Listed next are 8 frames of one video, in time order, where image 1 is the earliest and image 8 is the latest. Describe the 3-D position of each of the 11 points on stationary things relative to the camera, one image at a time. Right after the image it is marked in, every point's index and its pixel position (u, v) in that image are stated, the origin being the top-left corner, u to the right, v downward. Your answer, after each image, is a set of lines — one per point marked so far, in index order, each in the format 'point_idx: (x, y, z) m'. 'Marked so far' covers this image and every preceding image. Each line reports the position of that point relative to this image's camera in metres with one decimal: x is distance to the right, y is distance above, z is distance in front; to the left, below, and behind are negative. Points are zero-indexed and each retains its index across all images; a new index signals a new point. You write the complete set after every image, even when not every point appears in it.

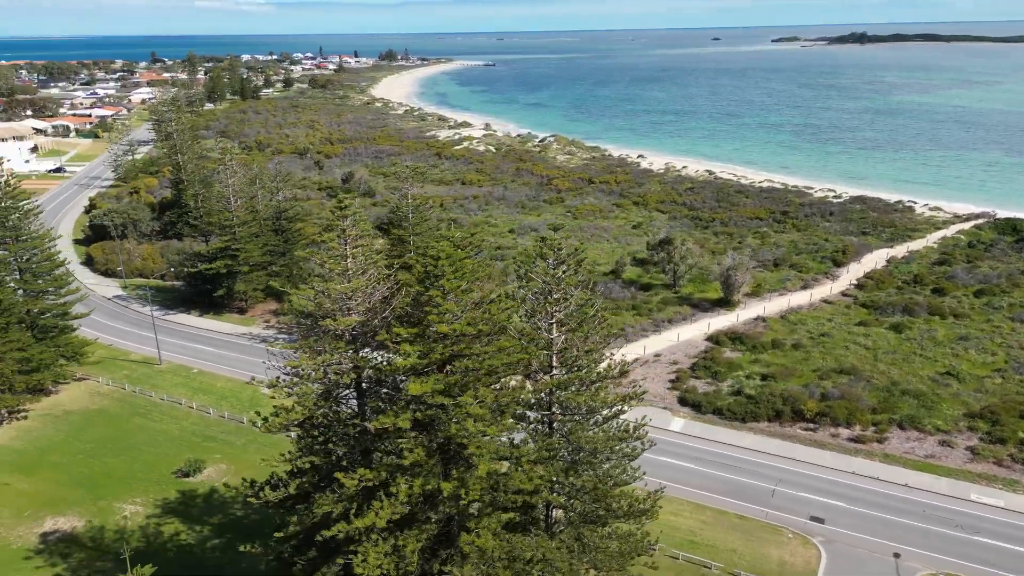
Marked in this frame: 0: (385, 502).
0: (-2.5, -4.1, +13.7) m
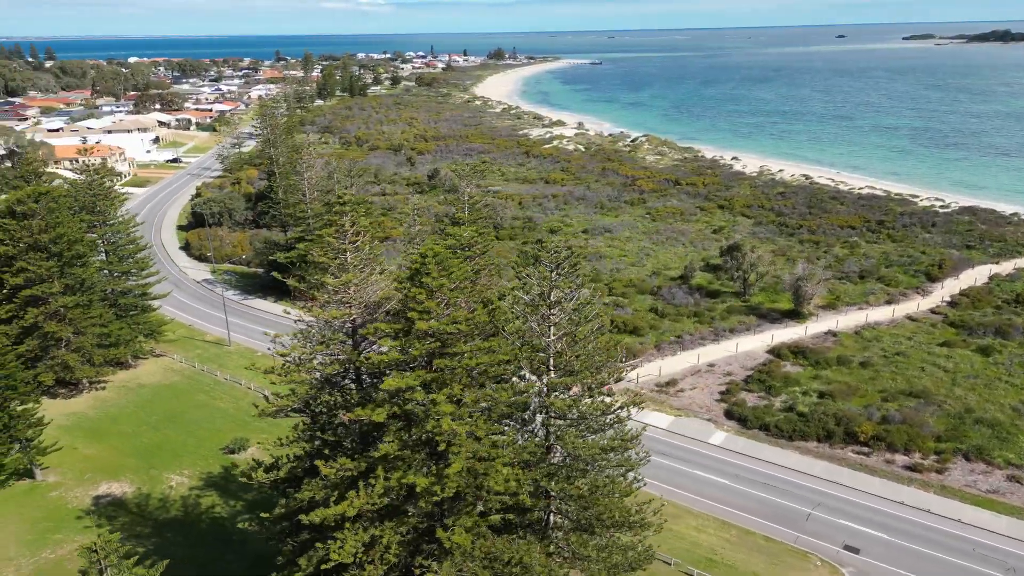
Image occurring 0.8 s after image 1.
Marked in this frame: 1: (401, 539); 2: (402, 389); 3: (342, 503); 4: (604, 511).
0: (-3.0, -4.0, +14.0) m
1: (-2.3, -5.2, +14.8) m
2: (-2.3, -2.0, +14.0) m
3: (-3.3, -4.2, +13.9) m
4: (+2.0, -4.9, +15.7) m
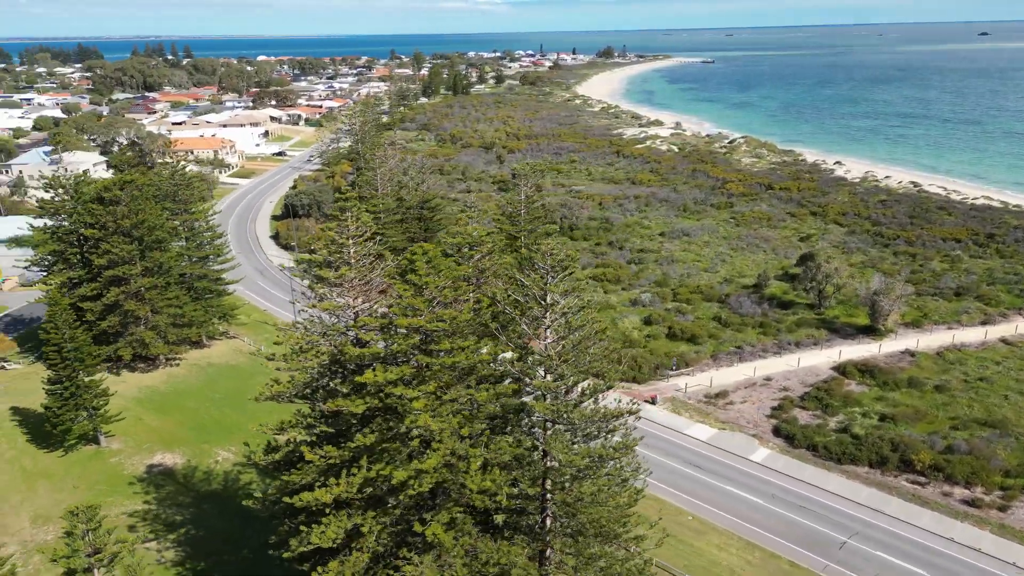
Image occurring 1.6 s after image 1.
0: (-3.4, -3.8, +14.4) m
1: (-2.7, -5.1, +15.1) m
2: (-2.7, -1.9, +14.3) m
3: (-3.8, -4.0, +14.4) m
4: (+1.7, -5.0, +15.4) m
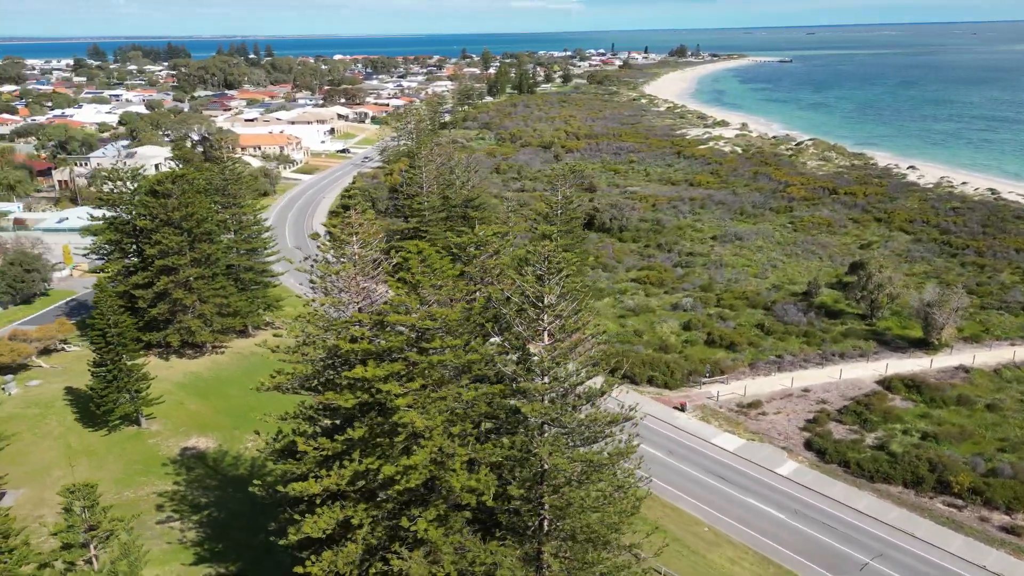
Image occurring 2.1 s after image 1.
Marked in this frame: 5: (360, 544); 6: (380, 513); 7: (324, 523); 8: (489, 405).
0: (-3.6, -3.8, +14.7) m
1: (-2.9, -5.0, +15.4) m
2: (-2.9, -1.9, +14.5) m
3: (-4.0, -3.9, +14.8) m
4: (+1.5, -5.1, +15.3) m
5: (-3.2, -5.4, +15.3) m
6: (-2.8, -4.7, +15.3) m
7: (-3.8, -4.8, +14.7) m
8: (-0.5, -2.6, +15.7) m
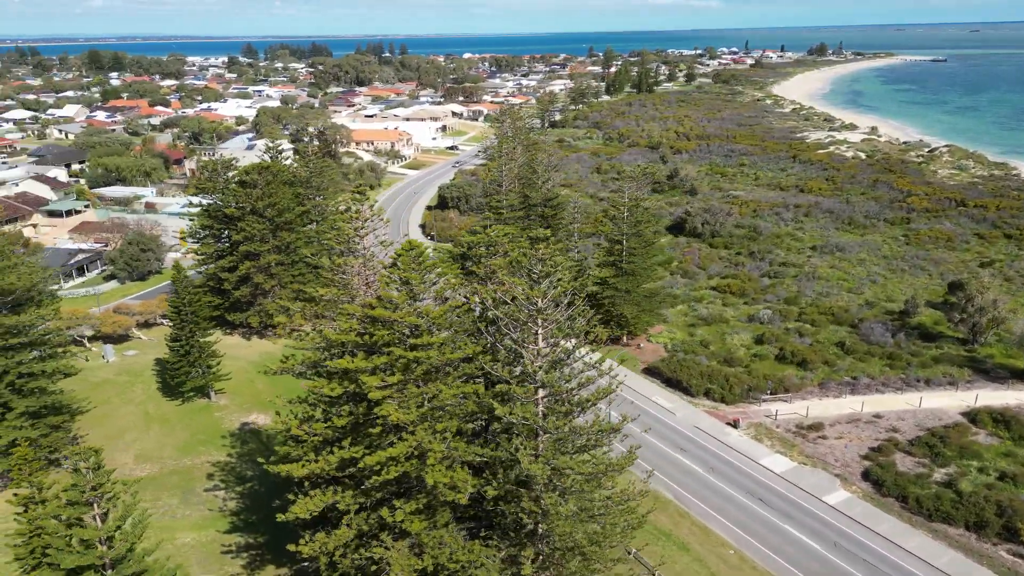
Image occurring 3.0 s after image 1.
0: (-4.0, -3.6, +15.3) m
1: (-3.2, -4.9, +15.9) m
2: (-3.2, -1.7, +15.0) m
3: (-4.4, -3.7, +15.4) m
4: (+1.1, -5.2, +15.1) m
5: (-3.6, -5.3, +15.9) m
6: (-3.2, -4.6, +15.7) m
7: (-4.2, -4.6, +15.4) m
8: (-0.7, -2.6, +15.8) m
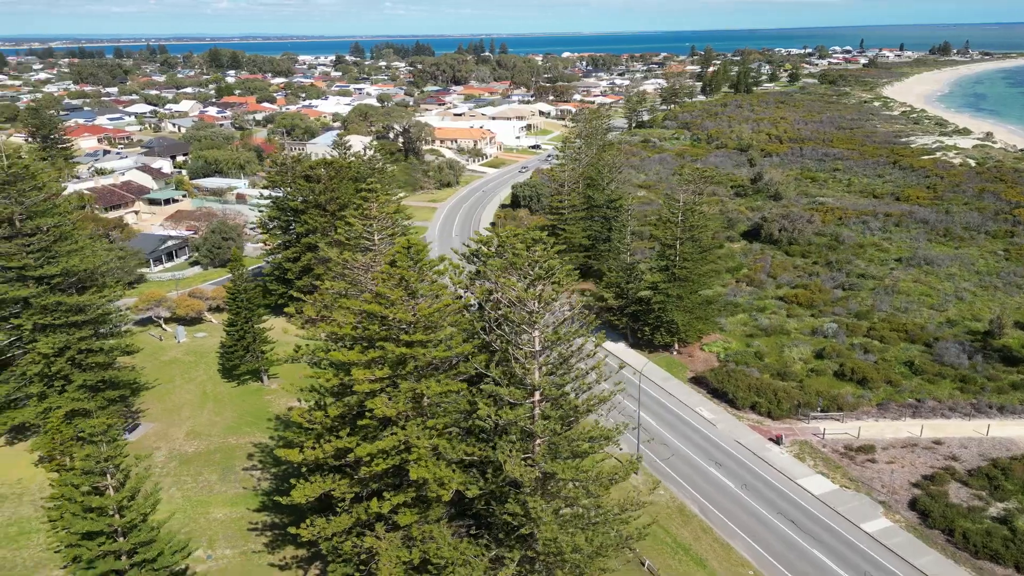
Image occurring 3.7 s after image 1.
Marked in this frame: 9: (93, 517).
0: (-4.1, -3.5, +15.9) m
1: (-3.4, -4.8, +16.3) m
2: (-3.3, -1.6, +15.4) m
3: (-4.6, -3.6, +16.0) m
4: (+0.7, -5.2, +15.0) m
5: (-3.8, -5.1, +16.4) m
6: (-3.3, -4.5, +16.2) m
7: (-4.4, -4.5, +16.0) m
8: (-0.8, -2.6, +16.0) m
9: (-8.7, -4.8, +15.1) m
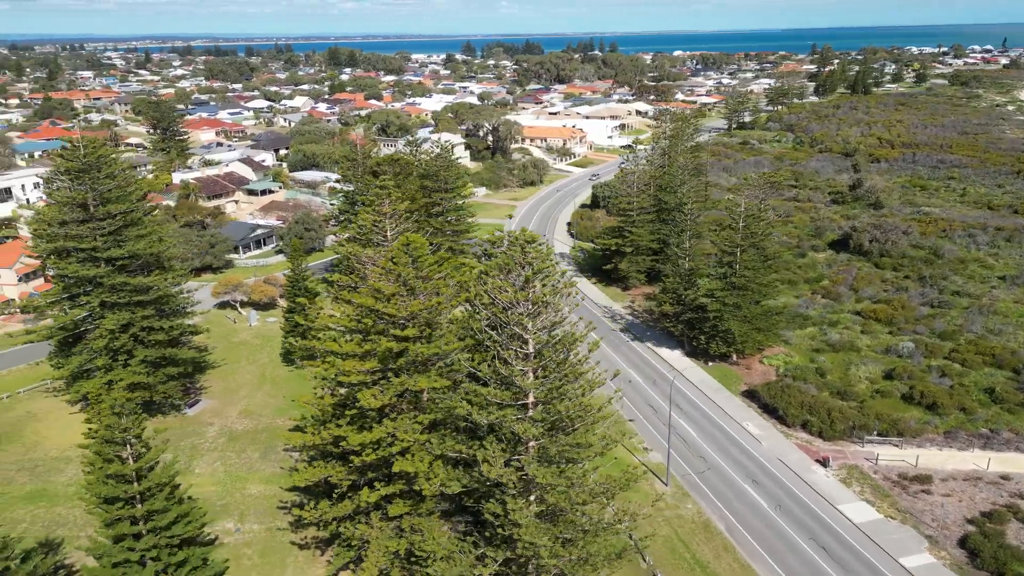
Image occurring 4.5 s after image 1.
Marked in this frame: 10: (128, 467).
0: (-4.3, -3.3, +16.5) m
1: (-3.5, -4.7, +16.8) m
2: (-3.4, -1.5, +15.9) m
3: (-4.7, -3.4, +16.7) m
4: (+0.3, -5.3, +14.9) m
5: (-3.9, -5.0, +16.9) m
6: (-3.5, -4.4, +16.7) m
7: (-4.6, -4.3, +16.6) m
8: (-0.9, -2.5, +16.1) m
9: (-9.0, -4.4, +16.4) m
10: (-8.6, -4.0, +16.3) m
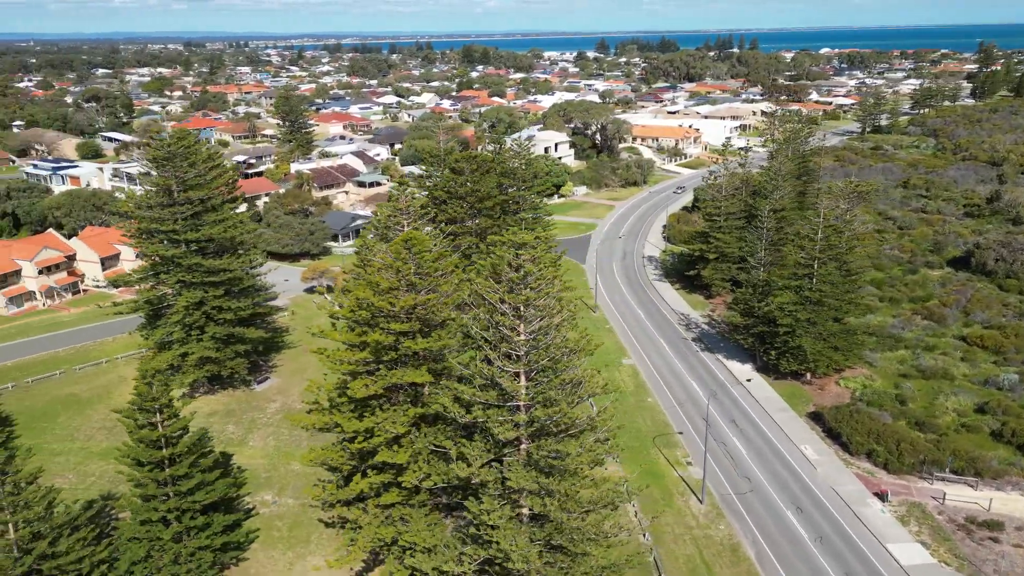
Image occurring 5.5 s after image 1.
0: (-4.4, -3.1, +17.2) m
1: (-3.6, -4.5, +17.4) m
2: (-3.5, -1.3, +16.5) m
3: (-4.7, -3.2, +17.5) m
4: (-0.2, -5.3, +14.9) m
5: (-4.0, -4.8, +17.6) m
6: (-3.6, -4.2, +17.3) m
7: (-4.7, -4.1, +17.4) m
8: (-1.1, -2.5, +16.3) m
9: (-9.1, -3.9, +17.9) m
10: (-8.7, -3.6, +17.8) m
